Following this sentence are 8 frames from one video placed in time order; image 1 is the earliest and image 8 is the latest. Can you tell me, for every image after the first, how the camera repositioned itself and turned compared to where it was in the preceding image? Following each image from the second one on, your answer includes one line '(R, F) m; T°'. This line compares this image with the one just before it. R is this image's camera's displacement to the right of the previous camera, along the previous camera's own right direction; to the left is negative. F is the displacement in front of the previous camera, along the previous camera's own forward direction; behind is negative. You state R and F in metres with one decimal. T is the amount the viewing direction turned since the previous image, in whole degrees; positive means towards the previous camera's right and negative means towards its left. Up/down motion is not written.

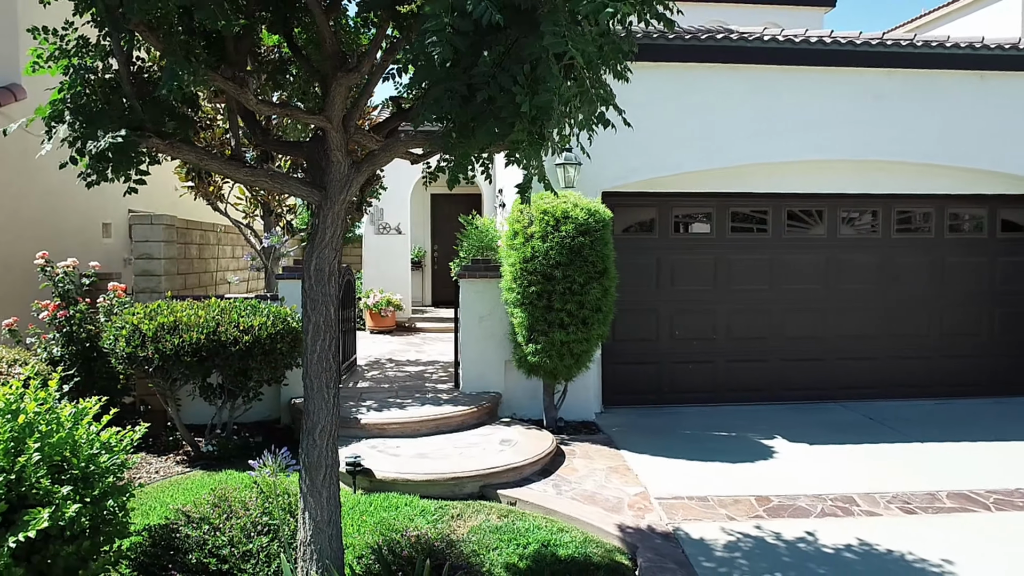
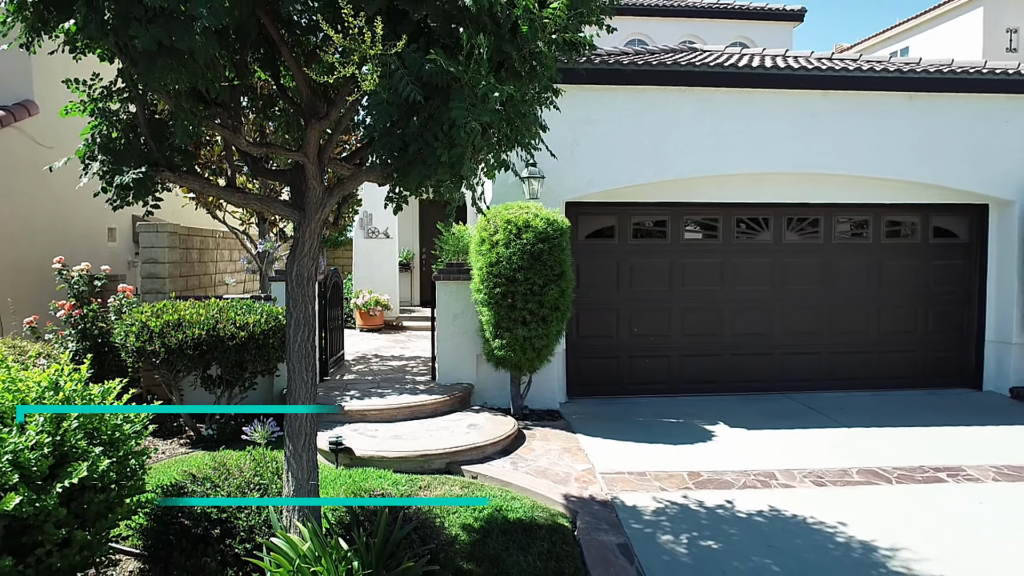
(+0.3, -0.7) m; 0°
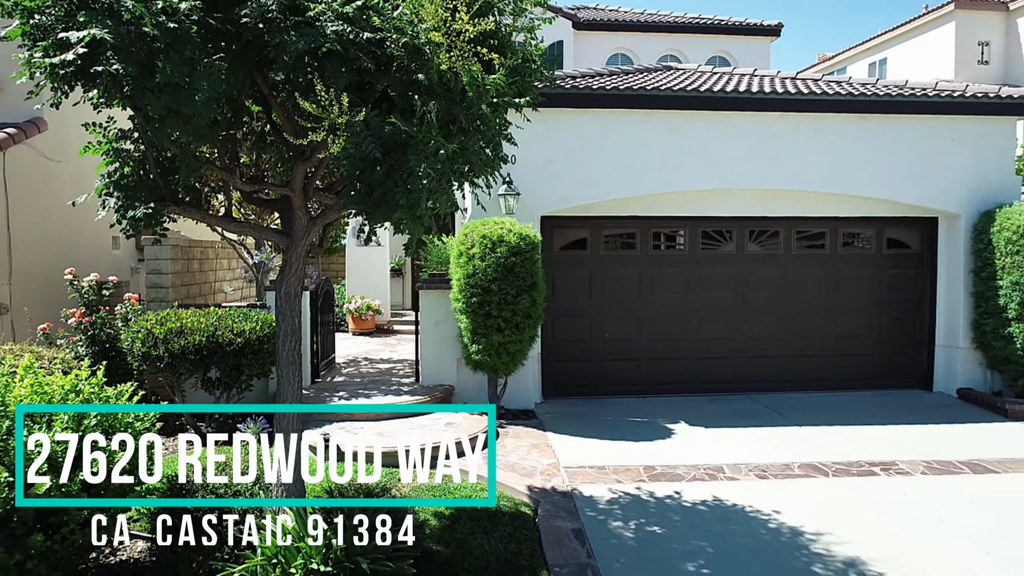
(+0.2, -0.6) m; 0°
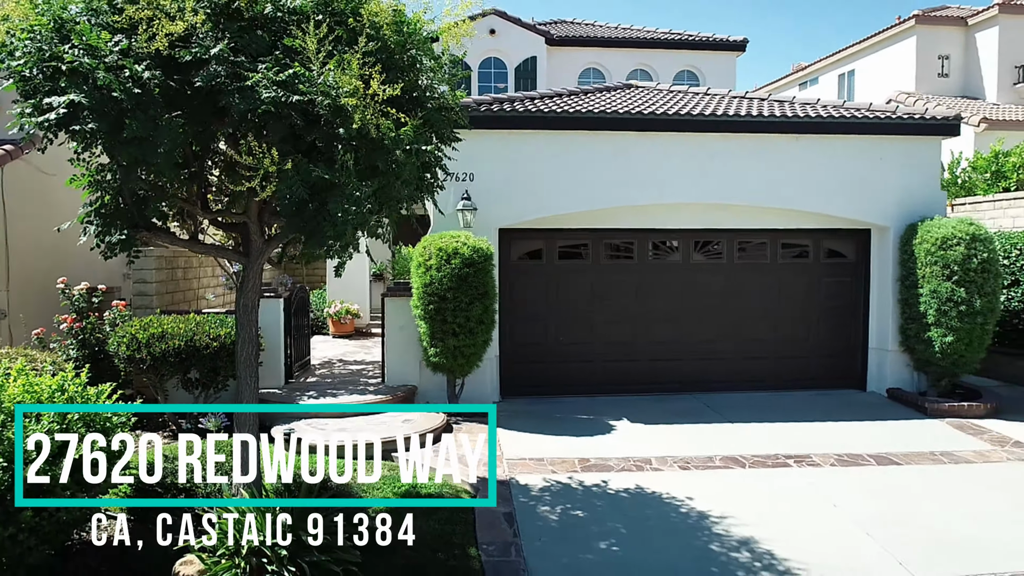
(+0.5, -0.7) m; 0°
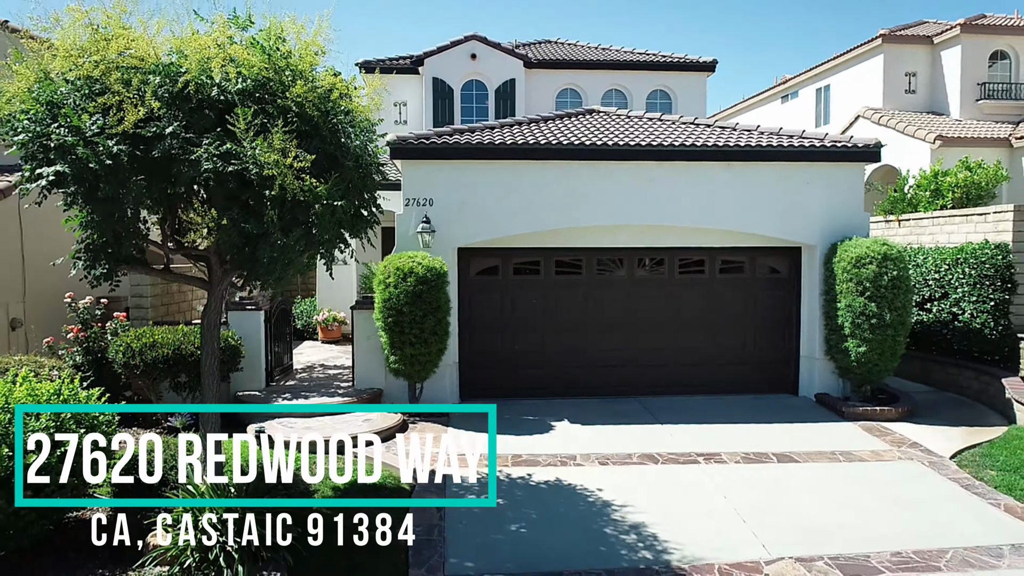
(+0.9, -1.0) m; -2°
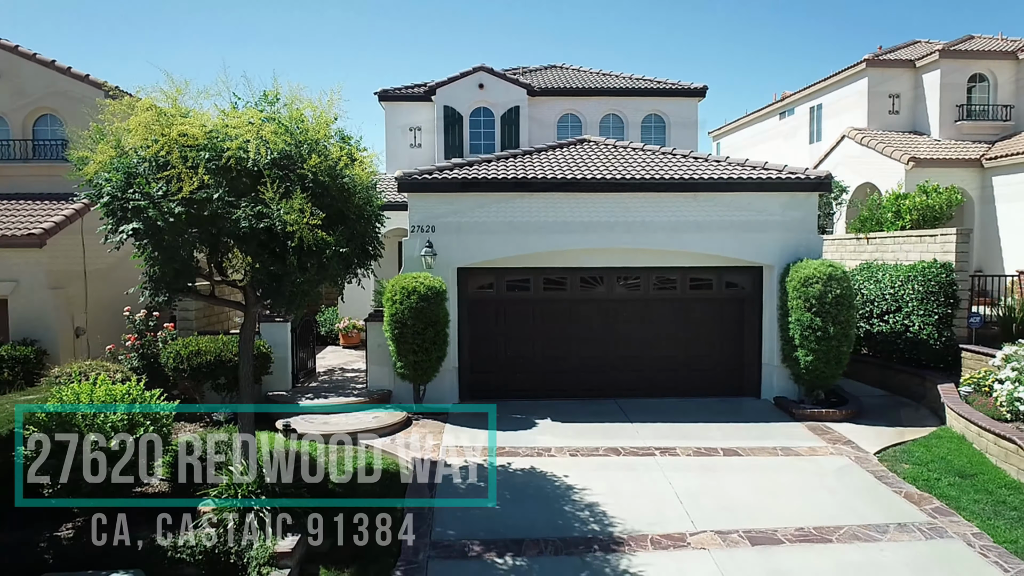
(+0.6, -1.5) m; -2°
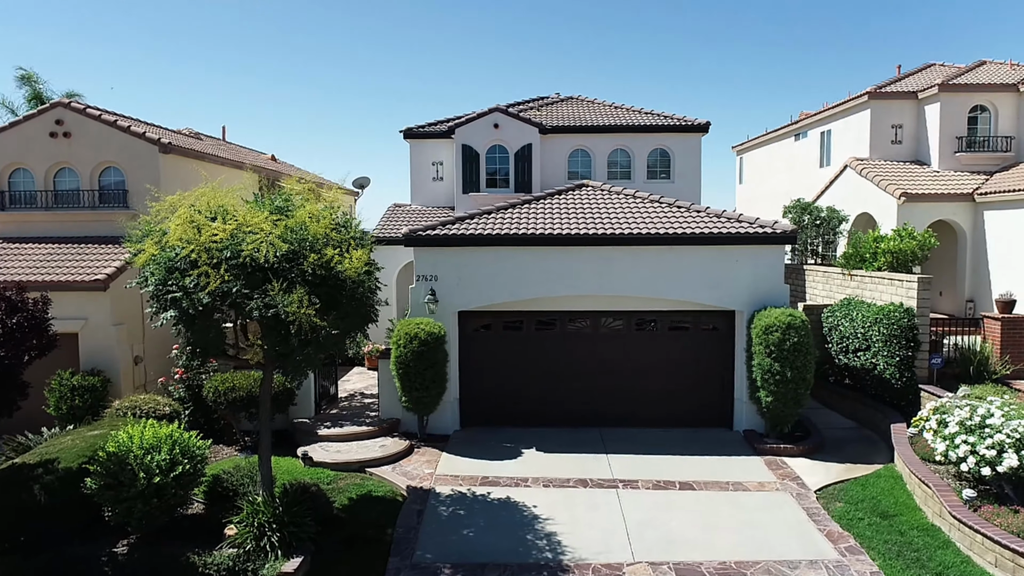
(+1.1, -1.4) m; -4°
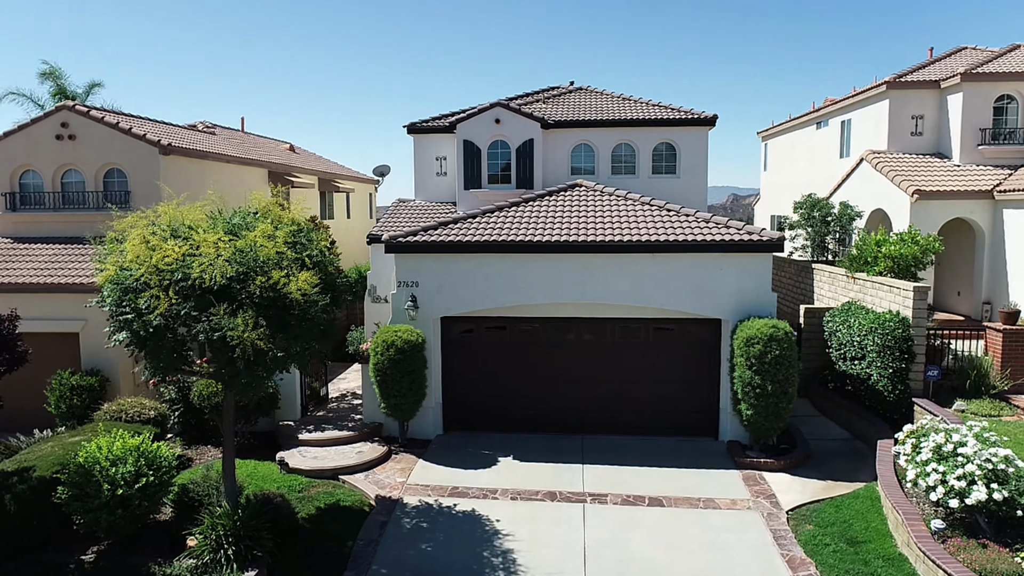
(+1.1, +0.1) m; -4°
